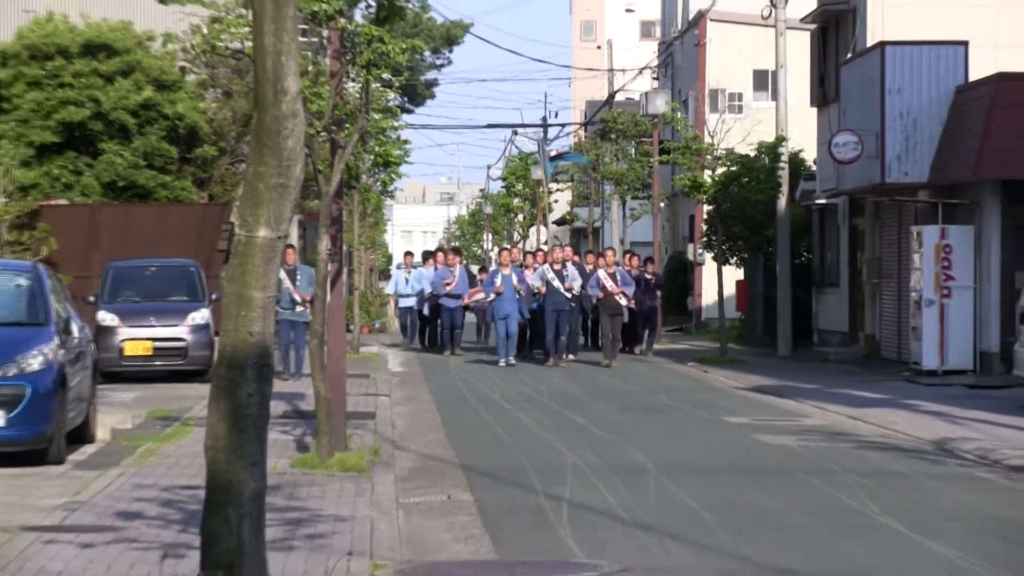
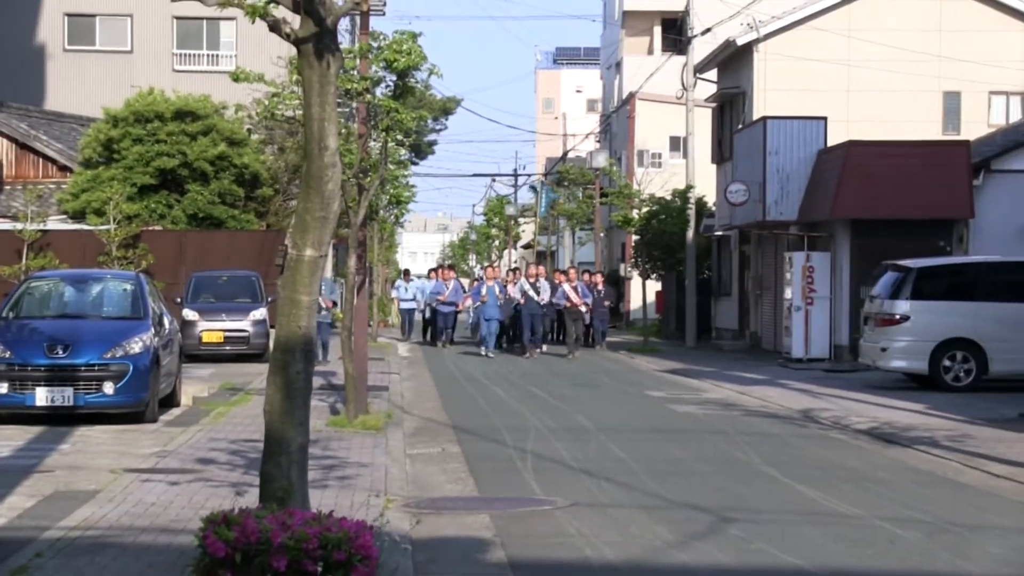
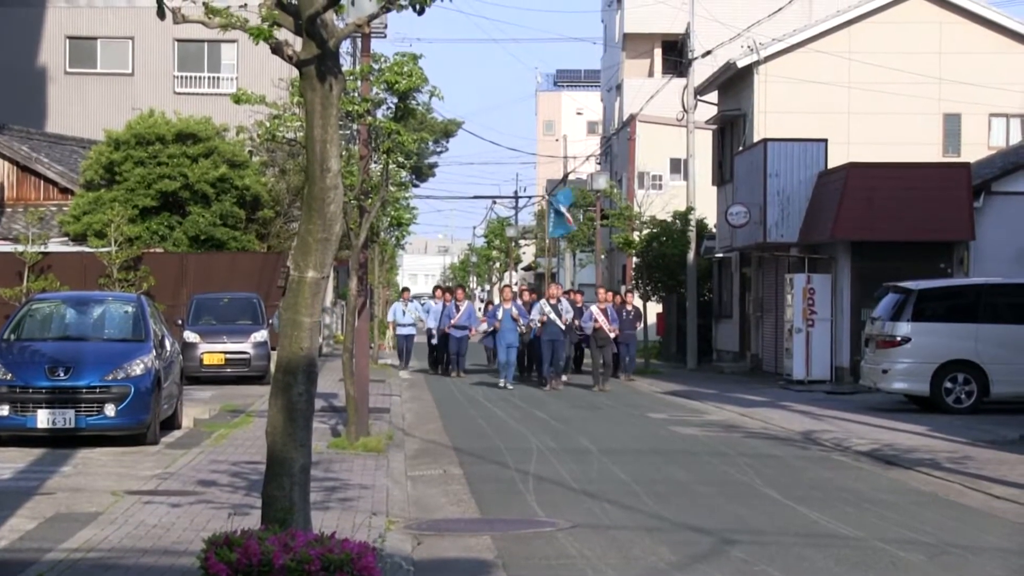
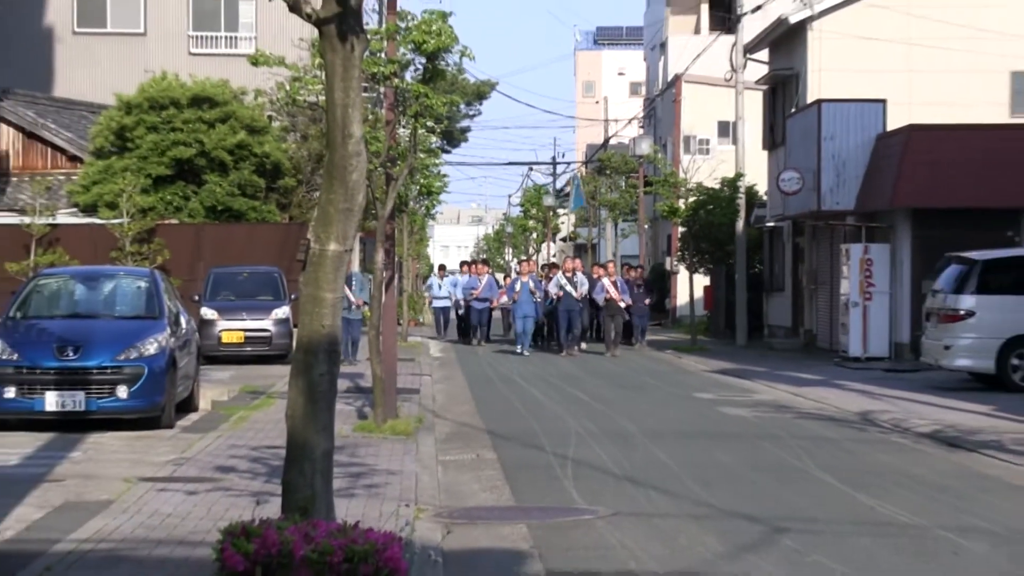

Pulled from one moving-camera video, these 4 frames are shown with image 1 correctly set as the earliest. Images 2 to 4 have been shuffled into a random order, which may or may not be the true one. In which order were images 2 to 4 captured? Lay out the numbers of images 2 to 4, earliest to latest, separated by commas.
4, 2, 3
